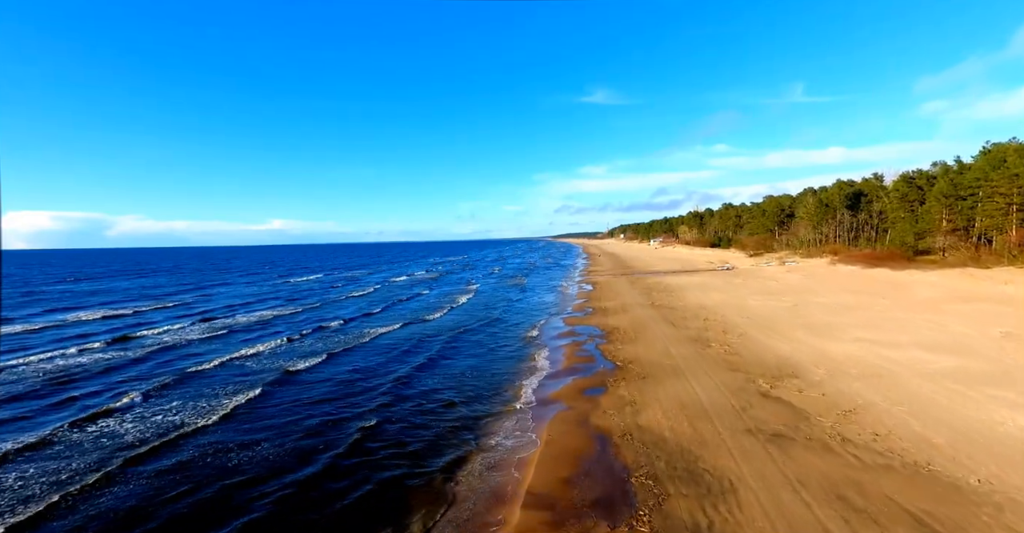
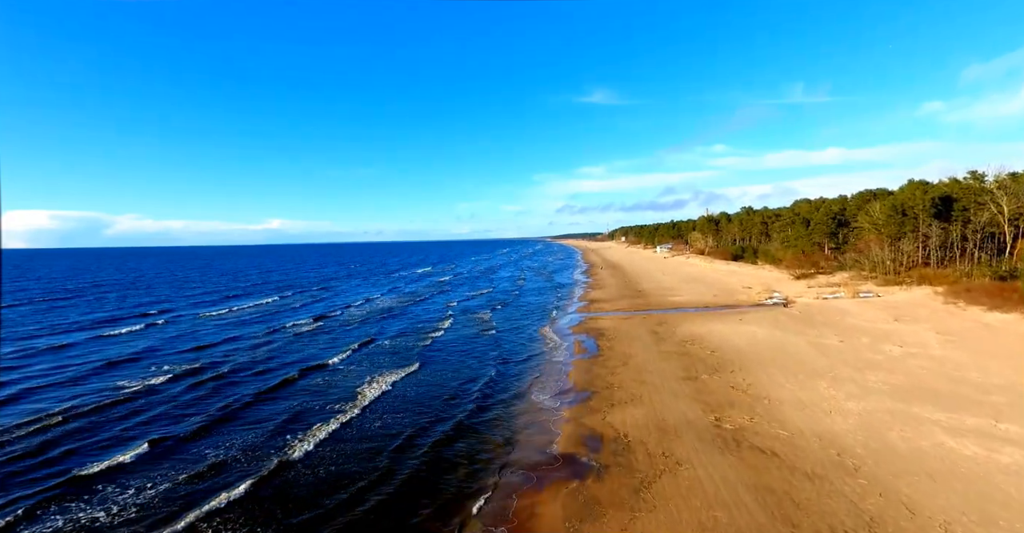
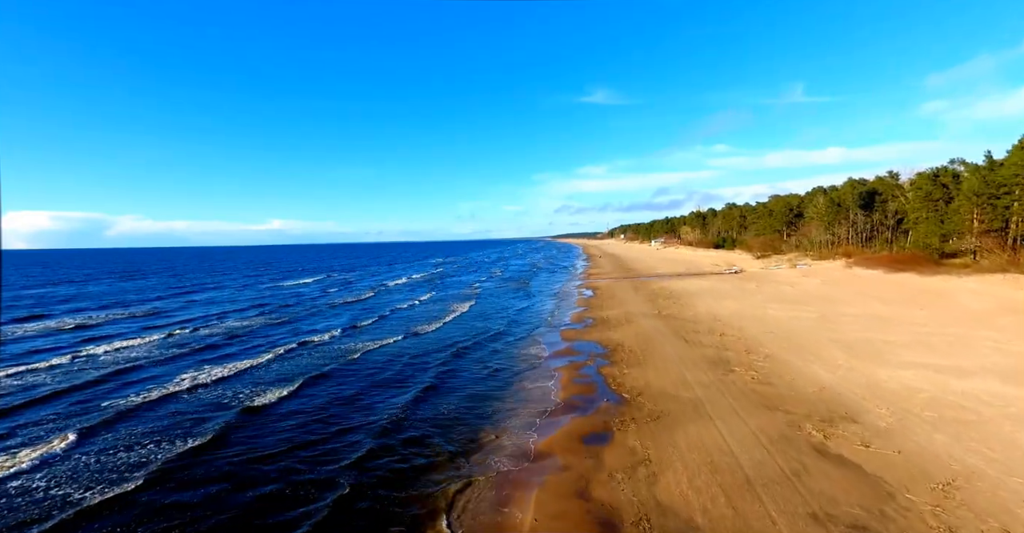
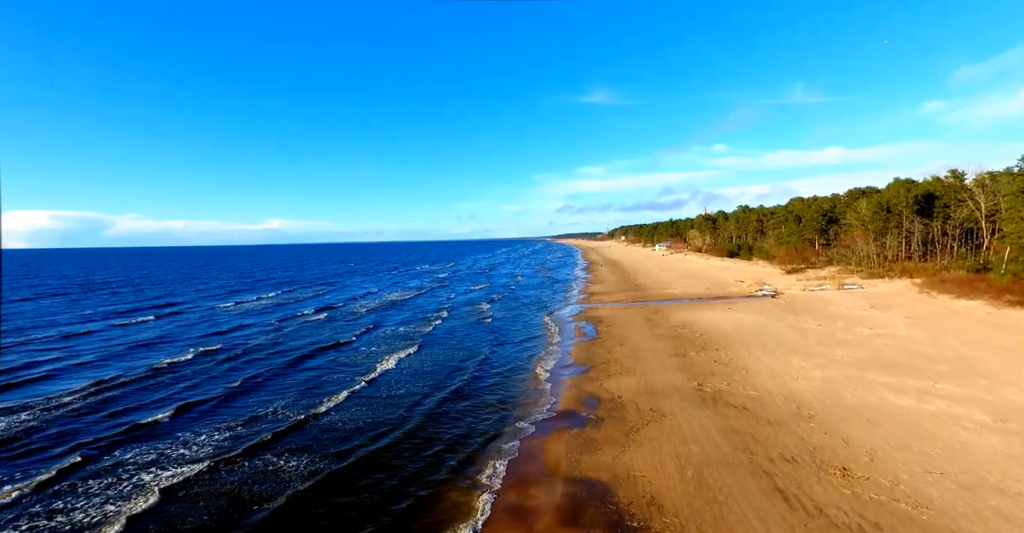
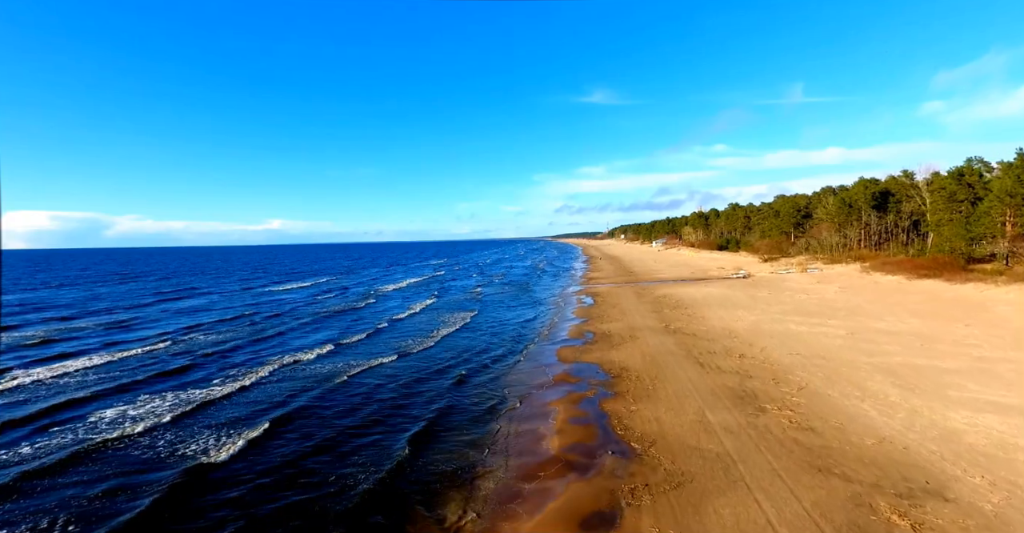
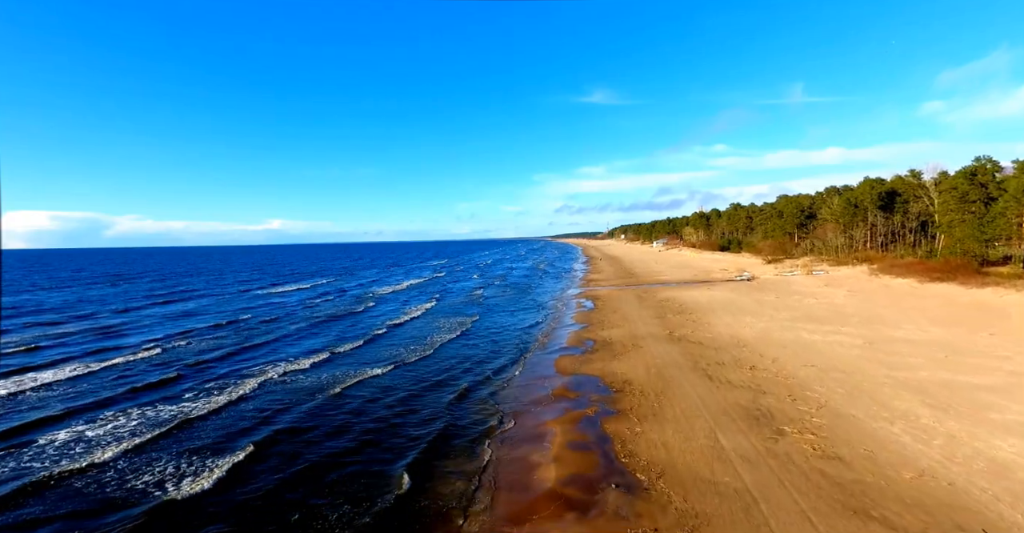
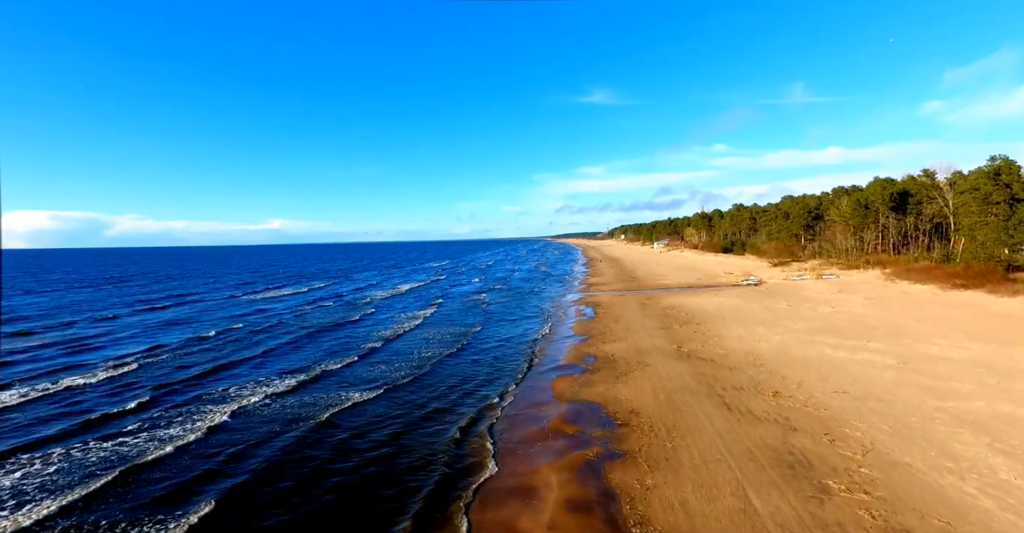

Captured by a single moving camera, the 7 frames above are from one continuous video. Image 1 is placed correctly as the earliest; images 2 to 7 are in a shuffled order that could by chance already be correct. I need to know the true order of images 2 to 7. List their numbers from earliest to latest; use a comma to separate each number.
3, 5, 6, 7, 4, 2
